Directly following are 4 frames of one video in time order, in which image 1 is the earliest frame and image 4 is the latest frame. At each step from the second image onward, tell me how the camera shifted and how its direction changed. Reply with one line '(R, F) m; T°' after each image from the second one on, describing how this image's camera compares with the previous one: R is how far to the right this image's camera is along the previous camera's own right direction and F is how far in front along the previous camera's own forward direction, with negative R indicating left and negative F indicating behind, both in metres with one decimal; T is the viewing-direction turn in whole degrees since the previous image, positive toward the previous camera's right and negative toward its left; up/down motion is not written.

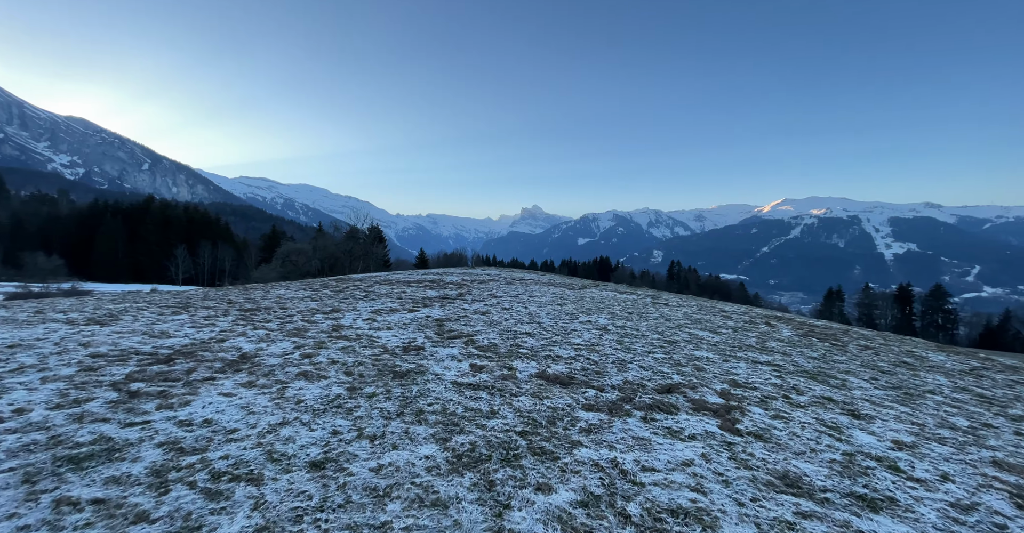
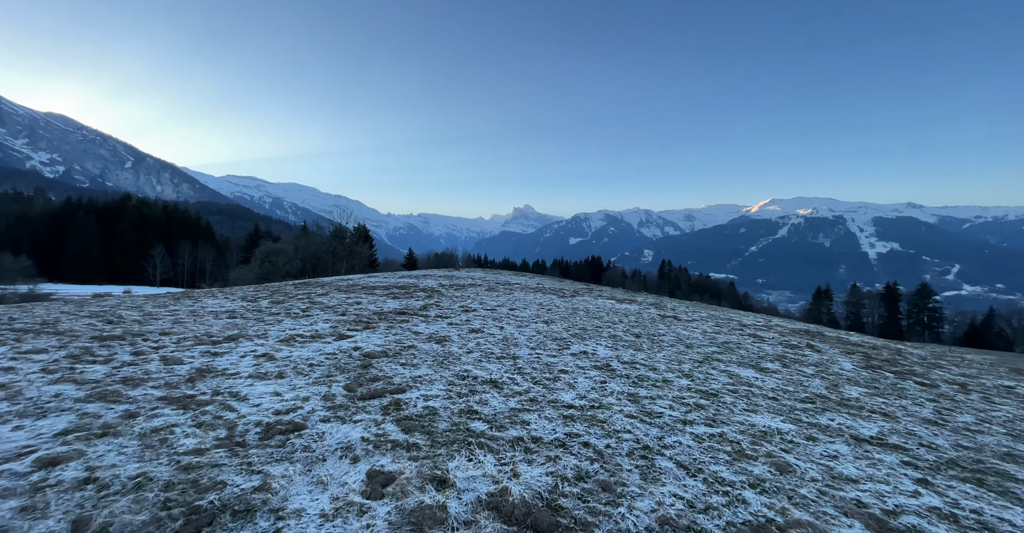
(+0.4, +2.7) m; +1°
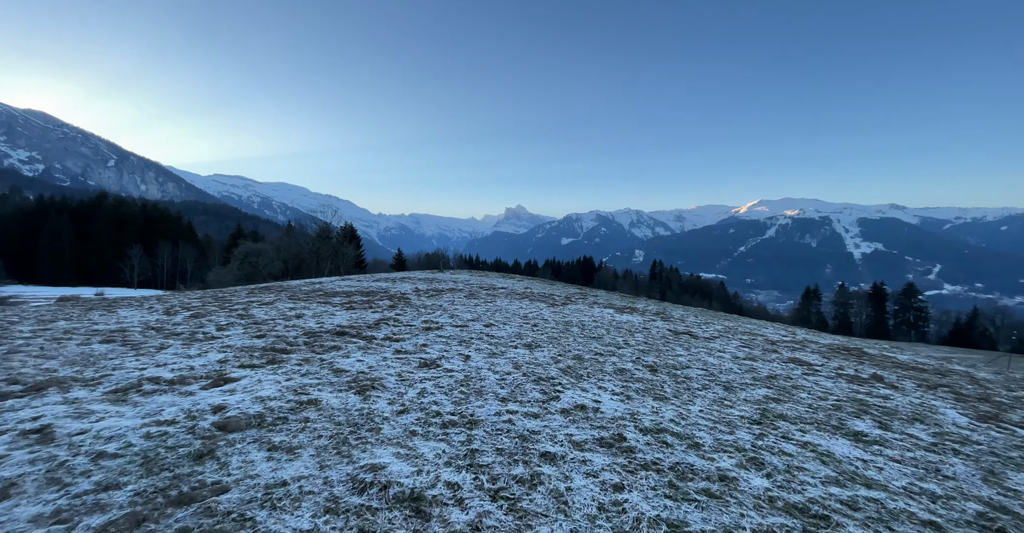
(+0.3, +2.4) m; +1°
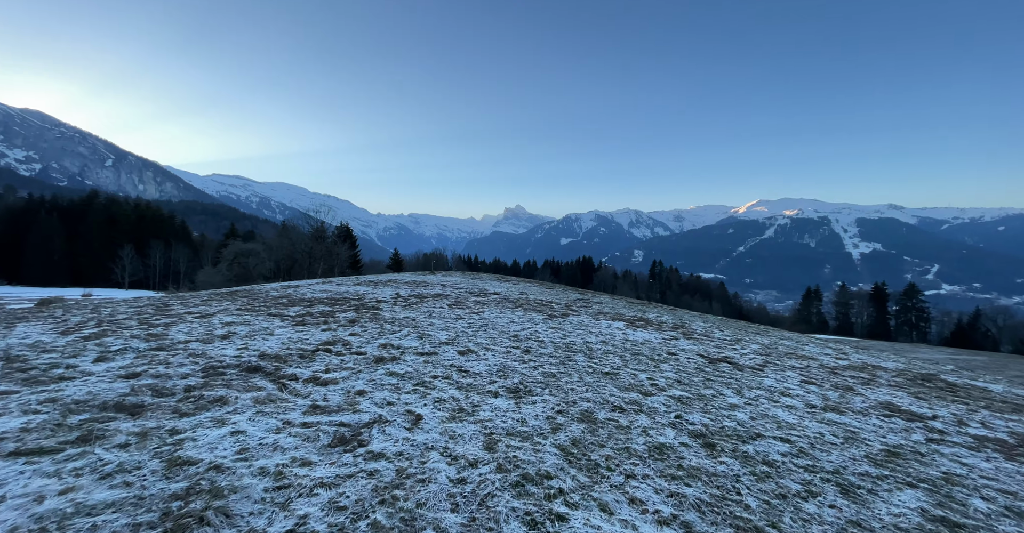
(+0.2, +2.3) m; 0°
